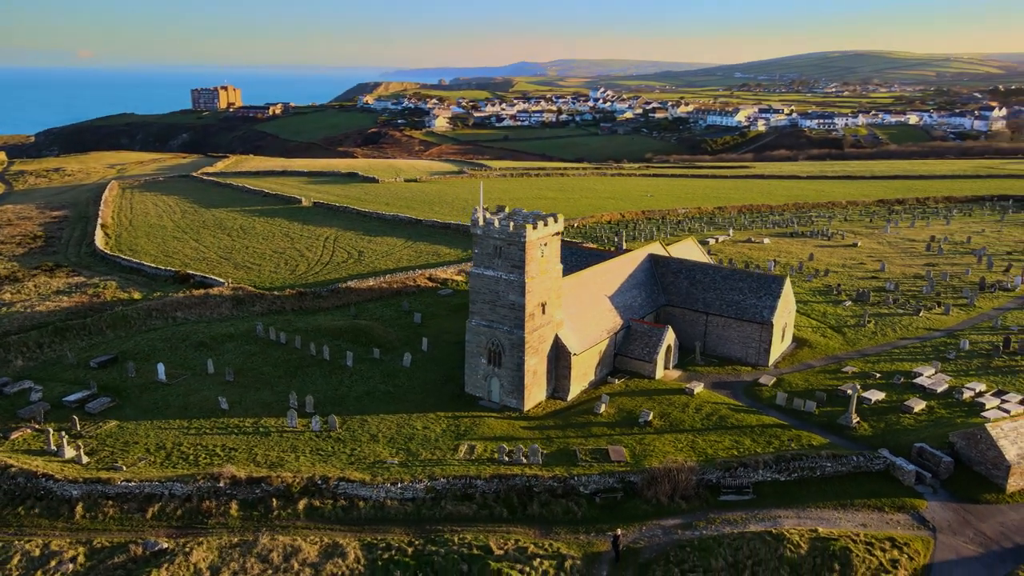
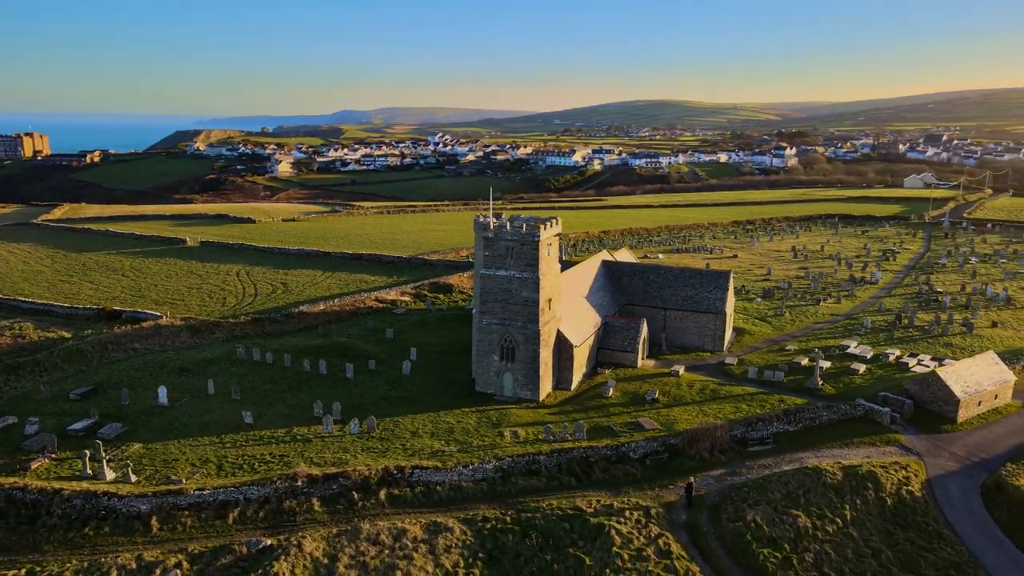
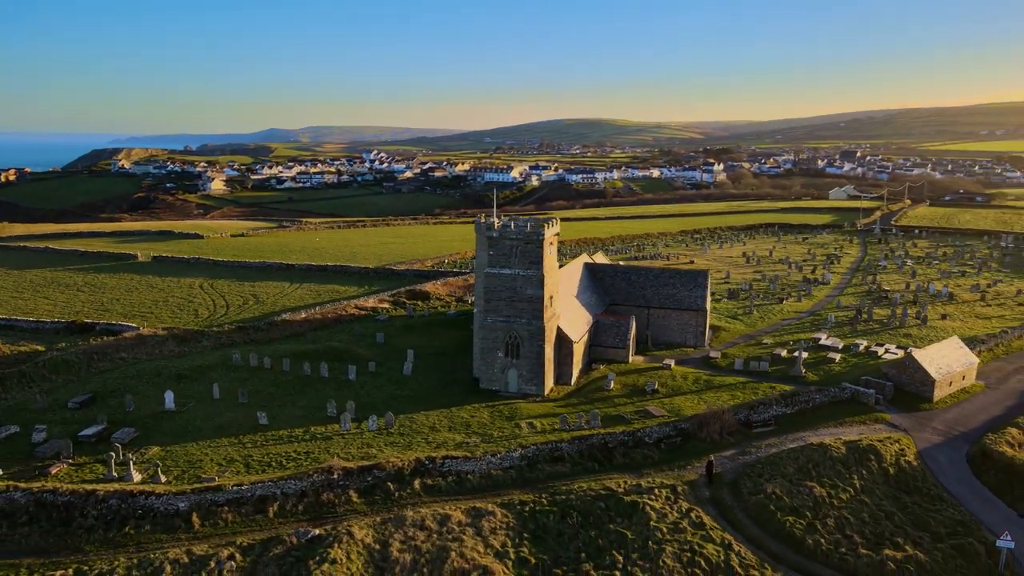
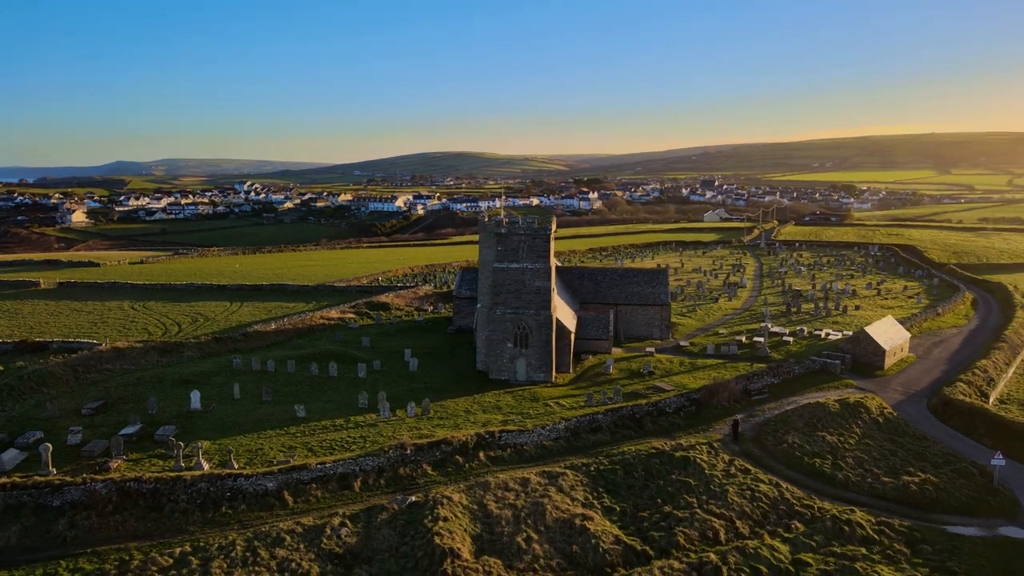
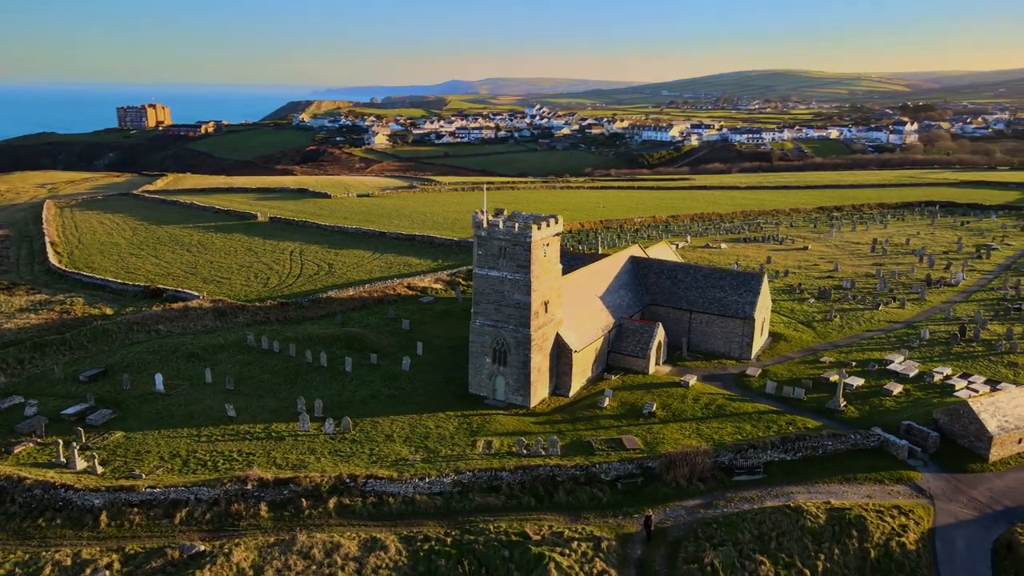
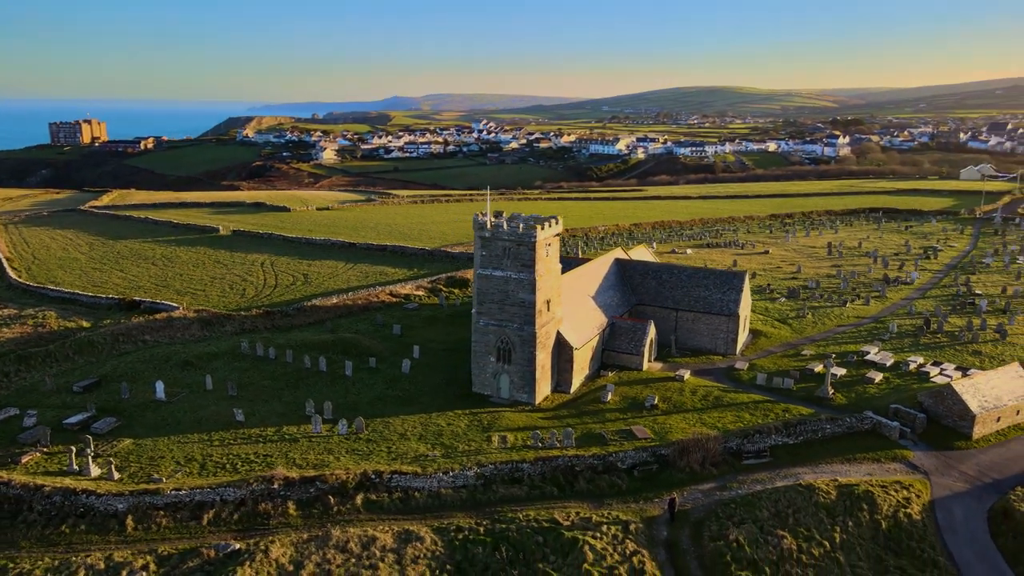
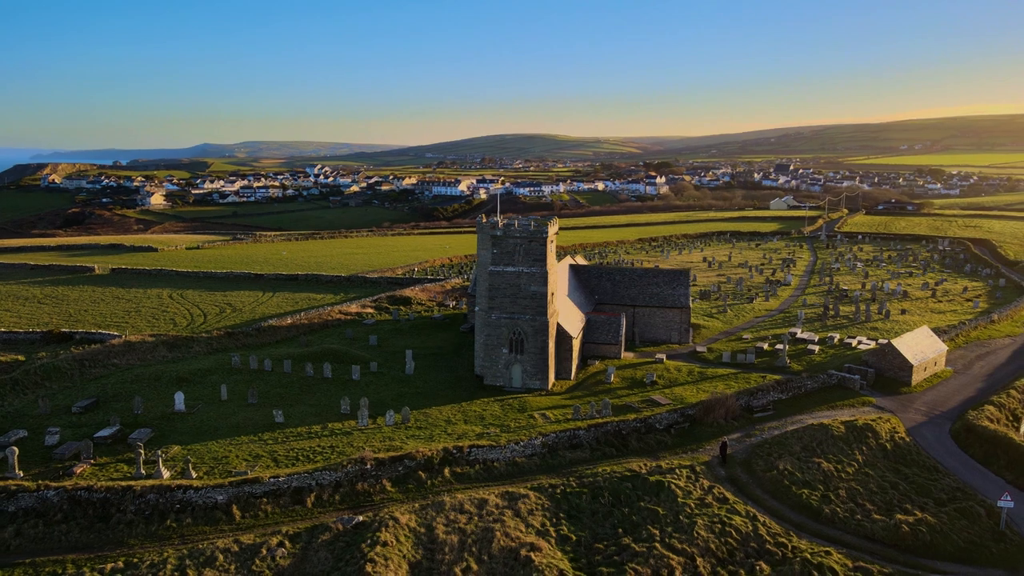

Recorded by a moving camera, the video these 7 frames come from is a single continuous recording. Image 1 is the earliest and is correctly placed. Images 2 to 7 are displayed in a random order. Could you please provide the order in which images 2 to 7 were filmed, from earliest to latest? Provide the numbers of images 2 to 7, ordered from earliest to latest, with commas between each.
5, 6, 2, 3, 7, 4
